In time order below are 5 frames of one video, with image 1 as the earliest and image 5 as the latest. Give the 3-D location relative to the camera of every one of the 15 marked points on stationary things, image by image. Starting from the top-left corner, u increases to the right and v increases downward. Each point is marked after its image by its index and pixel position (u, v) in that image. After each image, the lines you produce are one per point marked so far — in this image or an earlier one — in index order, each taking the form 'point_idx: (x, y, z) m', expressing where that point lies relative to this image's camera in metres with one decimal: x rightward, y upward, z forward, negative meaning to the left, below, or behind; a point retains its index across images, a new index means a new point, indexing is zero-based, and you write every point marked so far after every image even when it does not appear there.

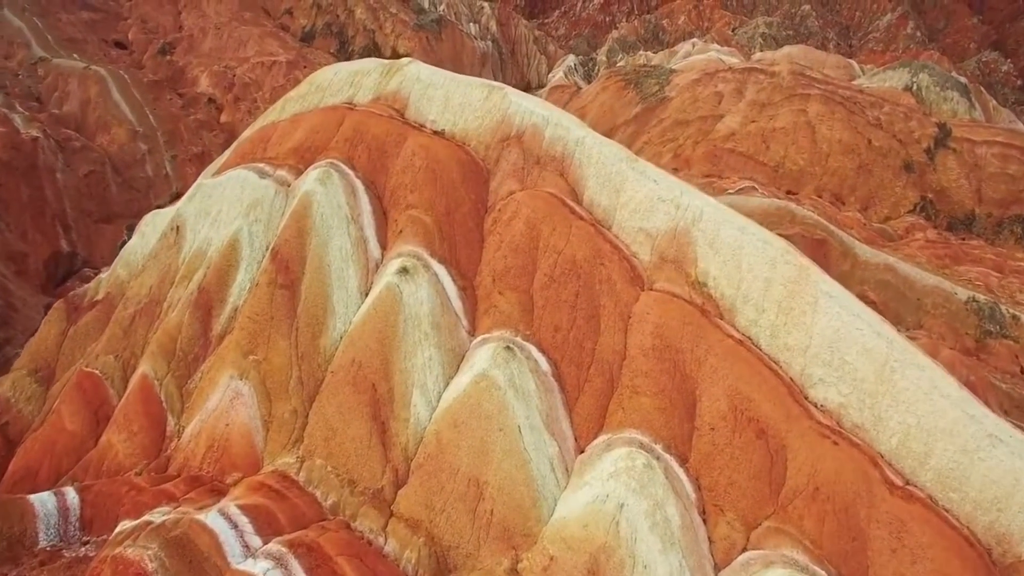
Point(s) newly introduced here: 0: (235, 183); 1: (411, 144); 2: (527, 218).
0: (-5.2, +2.0, +12.1) m
1: (-1.8, +2.5, +11.3) m
2: (+0.2, +1.1, +10.3) m
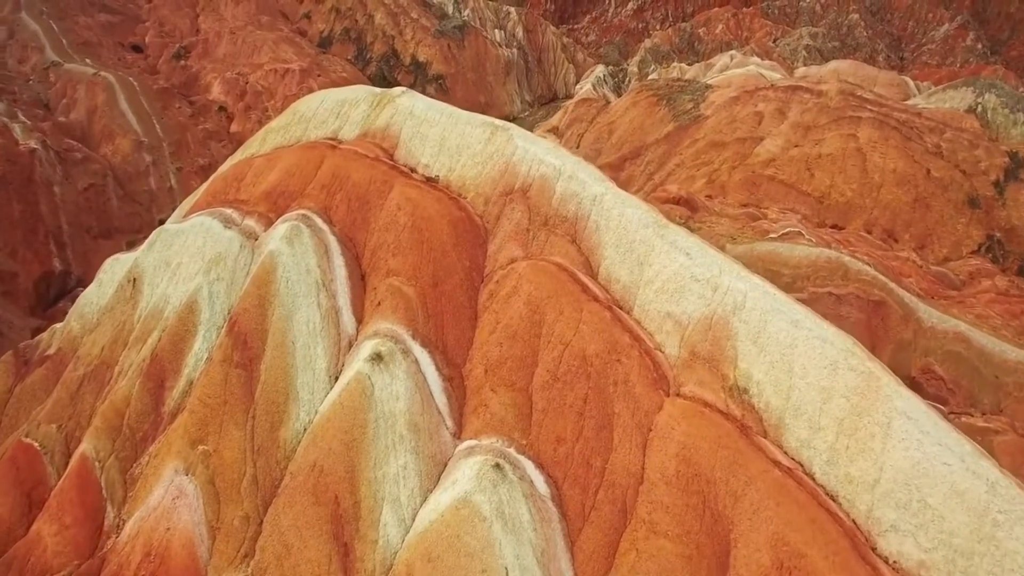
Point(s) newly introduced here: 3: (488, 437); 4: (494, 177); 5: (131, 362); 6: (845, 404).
0: (-5.1, +0.9, +10.5) m
1: (-1.7, +1.4, +9.6) m
2: (+0.2, -0.1, +8.5) m
3: (-0.3, -1.8, +8.0) m
4: (-0.3, +1.7, +9.6) m
5: (-6.1, -1.2, +10.4) m
6: (+3.8, -1.3, +7.4) m
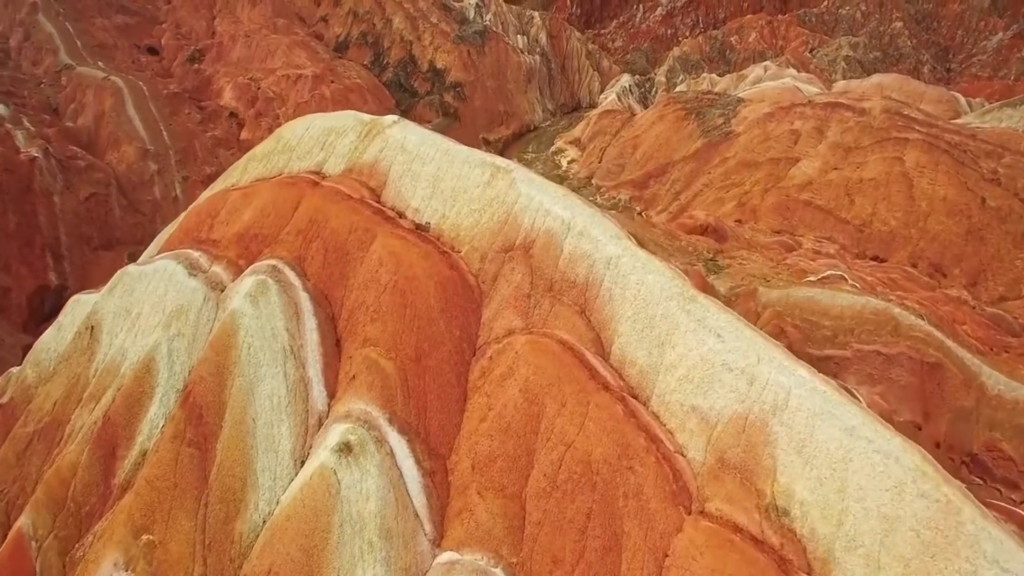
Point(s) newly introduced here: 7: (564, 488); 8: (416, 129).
0: (-5.1, +0.1, +9.4) m
1: (-1.7, +0.5, +8.3) m
2: (+0.2, -1.0, +7.1) m
3: (-0.4, -2.7, +6.7) m
4: (-0.3, +0.8, +8.3) m
5: (-6.2, -1.9, +9.2) m
6: (+3.7, -2.3, +5.9) m
7: (+0.5, -2.0, +6.7) m
8: (-1.4, +2.3, +9.5) m
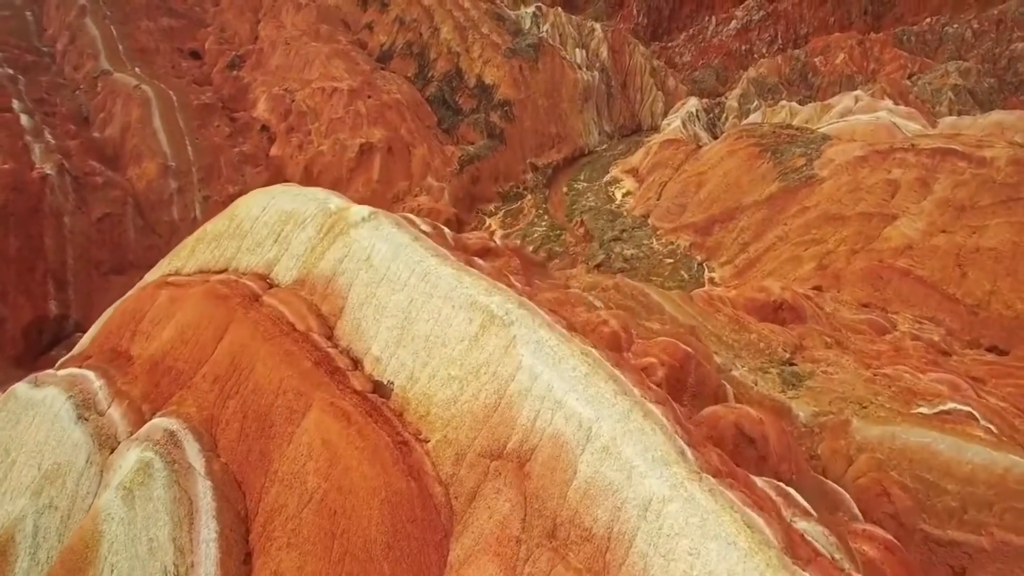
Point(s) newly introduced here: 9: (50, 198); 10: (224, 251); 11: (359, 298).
0: (-5.1, -1.4, +7.1) m
1: (-1.8, -1.2, +5.7) m
2: (-0.1, -2.8, +4.4) m
3: (-0.8, -4.5, +4.0) m
4: (-0.3, -1.0, +5.6) m
5: (-6.2, -3.4, +7.0) m
6: (+3.3, -4.4, +2.9) m
7: (+0.2, -3.9, +3.9) m
8: (-1.3, +0.6, +6.9) m
9: (-15.2, +2.9, +21.1) m
10: (-3.7, +0.5, +8.2) m
11: (-1.5, -0.1, +6.6) m
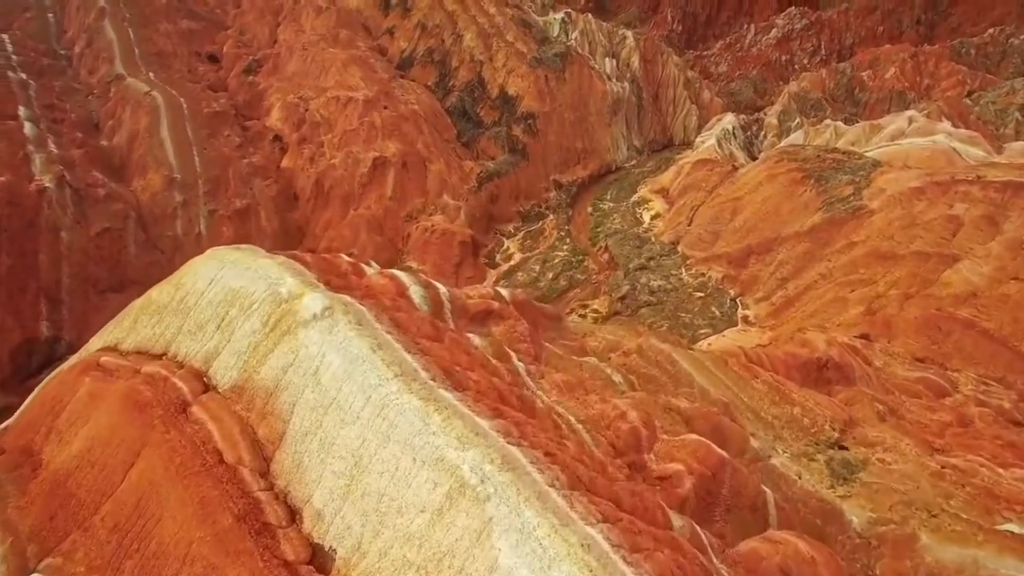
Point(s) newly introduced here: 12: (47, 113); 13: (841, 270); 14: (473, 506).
0: (-5.2, -2.3, +5.8) m
1: (-1.9, -2.2, +4.3) m
2: (-0.4, -3.9, +2.9) m
3: (-1.1, -5.5, +2.6) m
4: (-0.5, -2.0, +4.1) m
5: (-6.4, -4.3, +5.8) m
6: (+2.9, -5.5, +1.3) m
7: (-0.1, -4.9, +2.4) m
8: (-1.3, -0.4, +5.4) m
9: (-14.7, +2.4, +20.2) m
10: (-3.7, -0.5, +6.9) m
11: (-1.6, -1.1, +5.2) m
12: (-15.2, +5.5, +20.6) m
13: (+8.7, +0.4, +16.9) m
14: (-0.3, -1.4, +4.2) m
